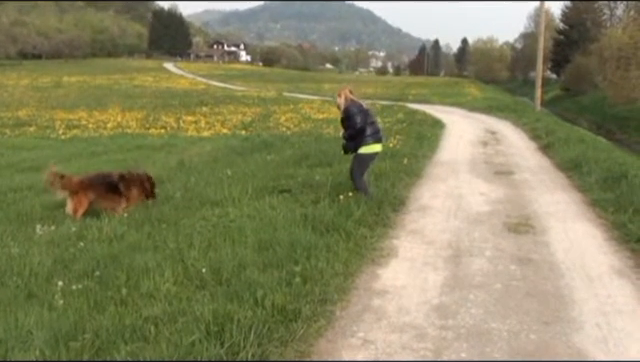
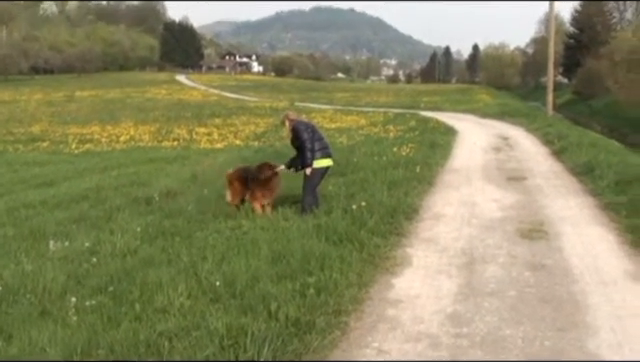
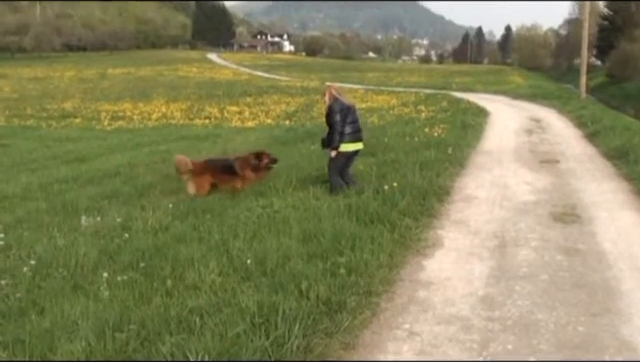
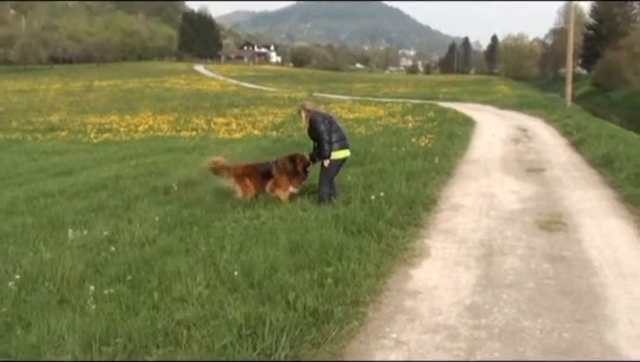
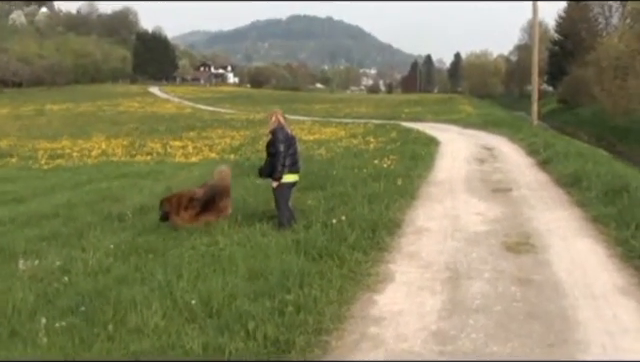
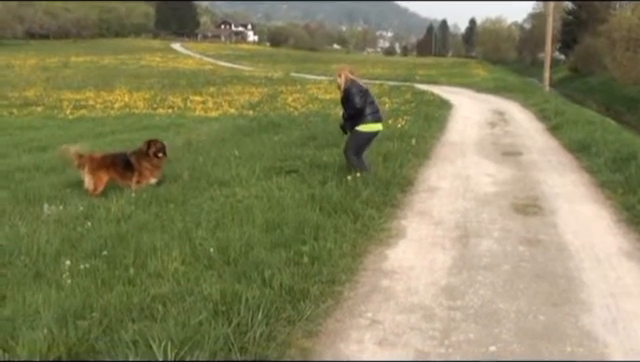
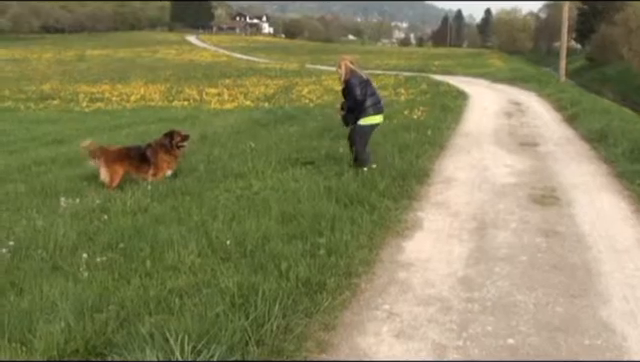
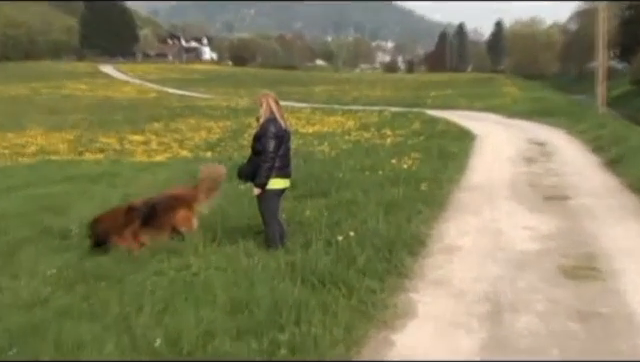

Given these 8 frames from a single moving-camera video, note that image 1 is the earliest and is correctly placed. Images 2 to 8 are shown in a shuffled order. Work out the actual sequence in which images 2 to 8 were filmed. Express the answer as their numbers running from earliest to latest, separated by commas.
6, 7, 3, 4, 2, 5, 8
